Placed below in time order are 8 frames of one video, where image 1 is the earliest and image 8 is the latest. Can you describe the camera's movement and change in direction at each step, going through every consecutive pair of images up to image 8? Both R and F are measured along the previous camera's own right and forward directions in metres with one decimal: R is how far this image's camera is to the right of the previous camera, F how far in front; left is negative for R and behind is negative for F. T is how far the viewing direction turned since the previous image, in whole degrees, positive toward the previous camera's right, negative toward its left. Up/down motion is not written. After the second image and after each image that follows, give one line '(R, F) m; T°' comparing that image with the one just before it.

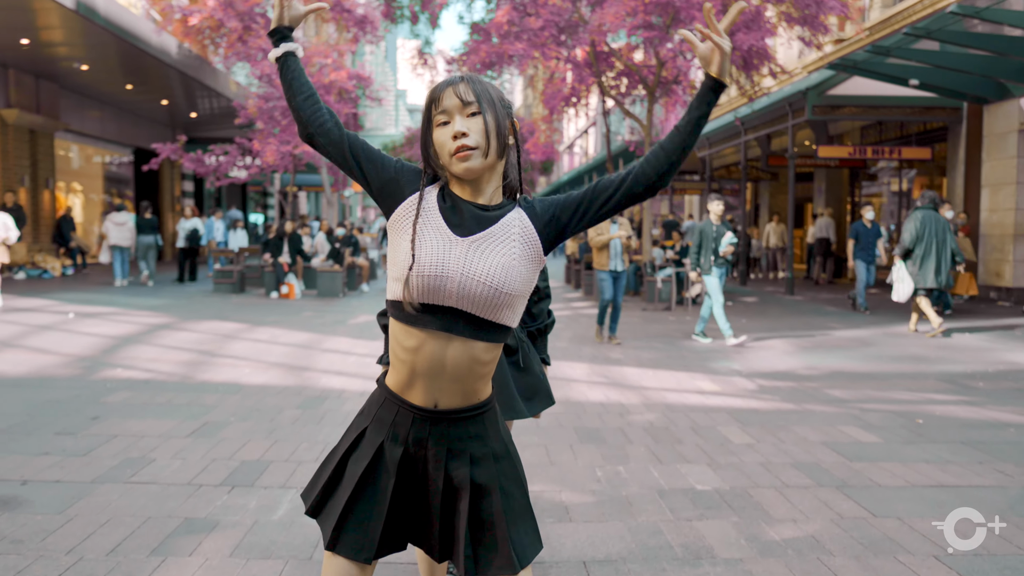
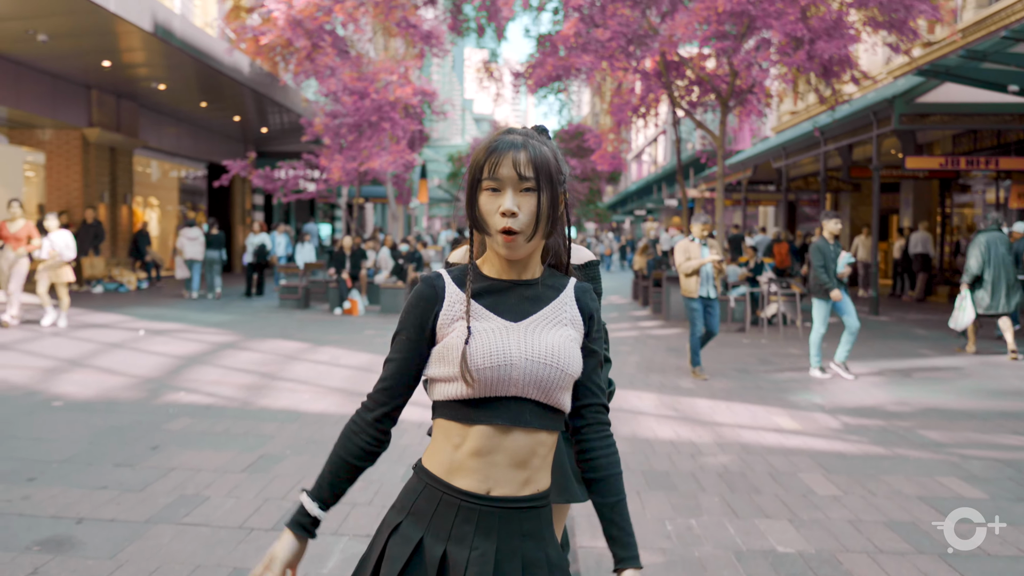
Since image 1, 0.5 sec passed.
(0.0, +0.3) m; -5°
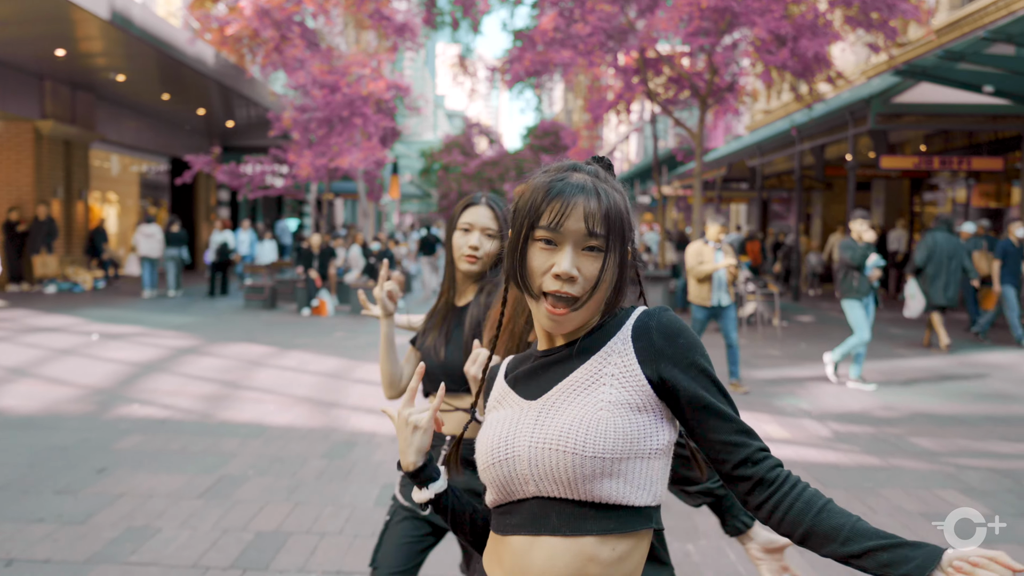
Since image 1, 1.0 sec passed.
(-0.1, +0.4) m; +2°
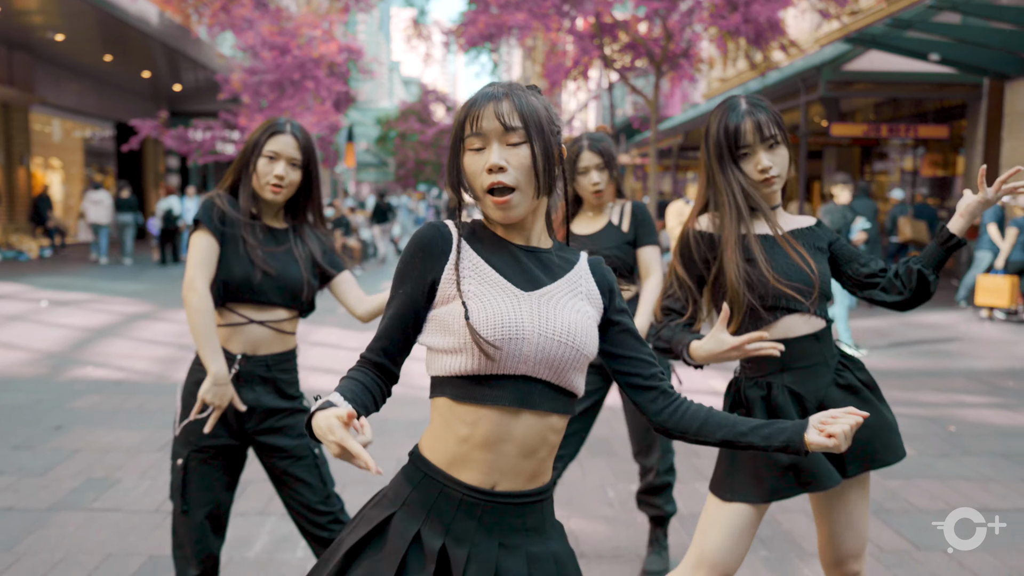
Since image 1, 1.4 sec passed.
(0.0, -0.2) m; +3°
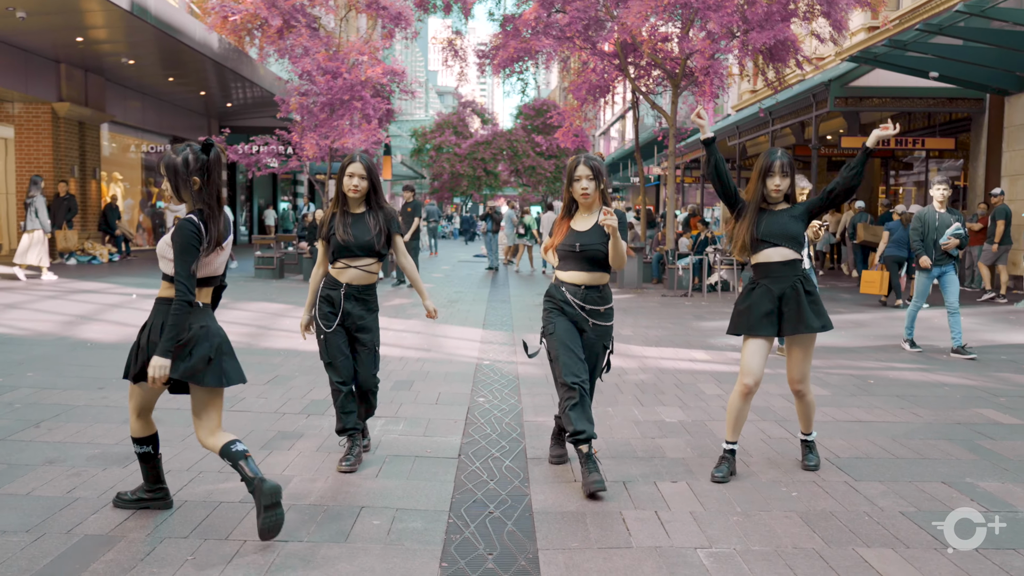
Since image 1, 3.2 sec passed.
(+0.2, -1.7) m; -3°
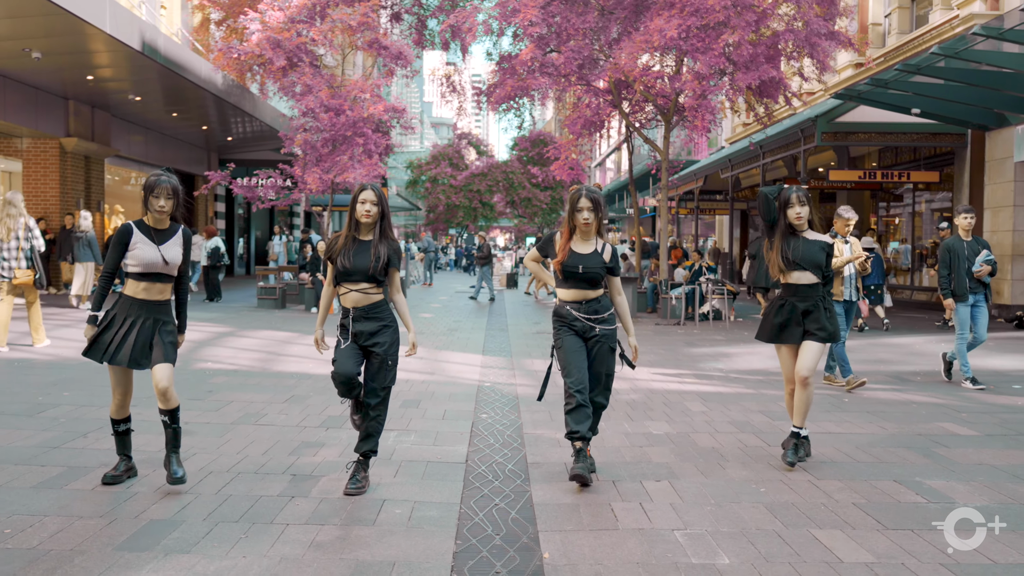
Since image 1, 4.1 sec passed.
(0.0, -0.6) m; 0°
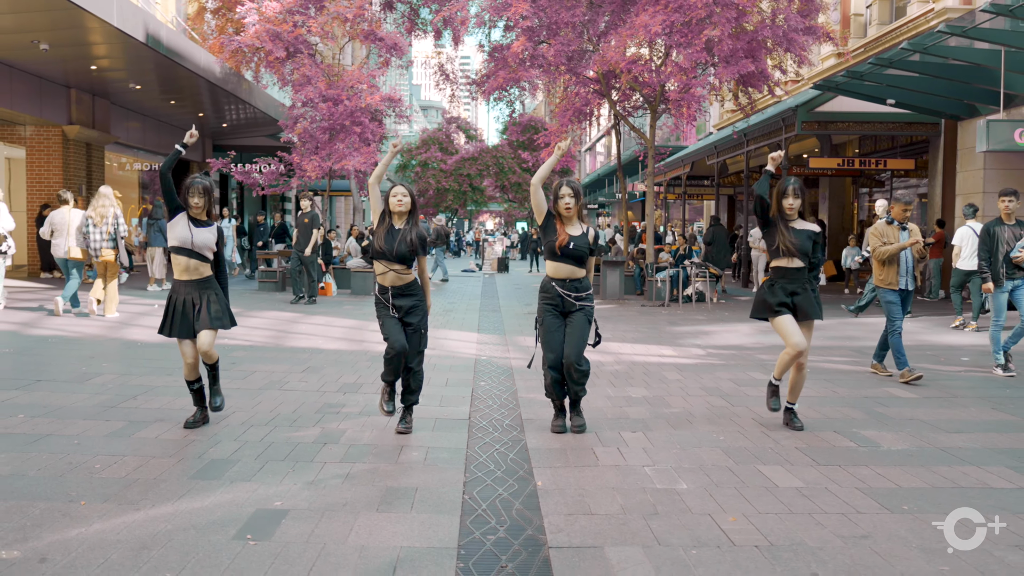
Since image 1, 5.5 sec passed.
(0.0, -0.8) m; +1°
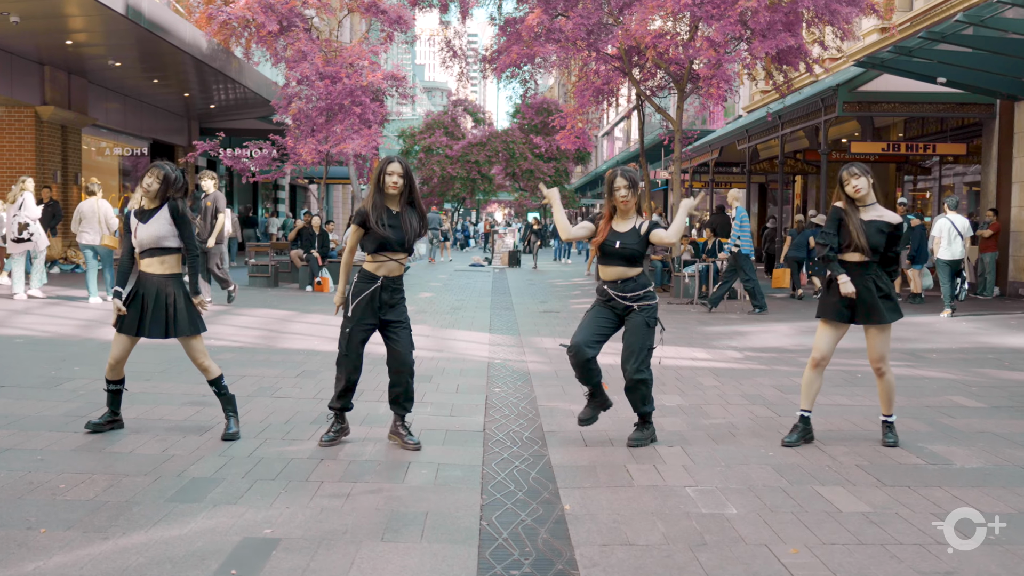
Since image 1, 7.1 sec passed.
(0.0, +0.5) m; -2°
